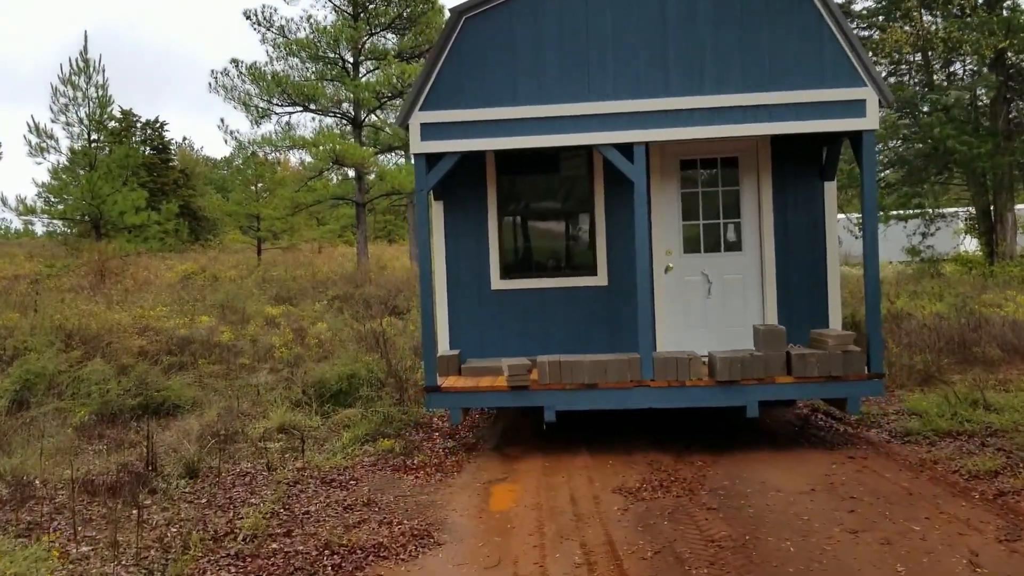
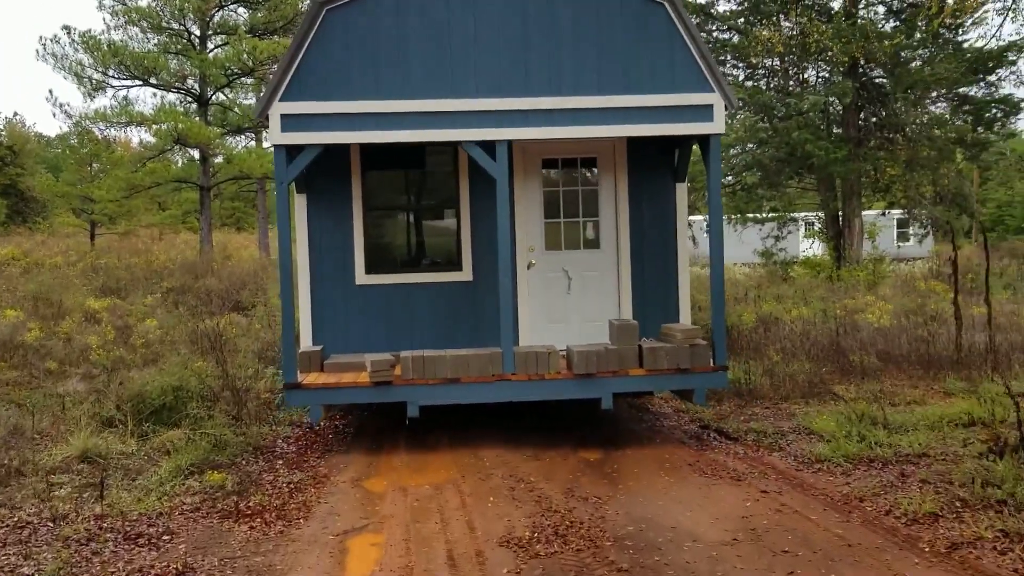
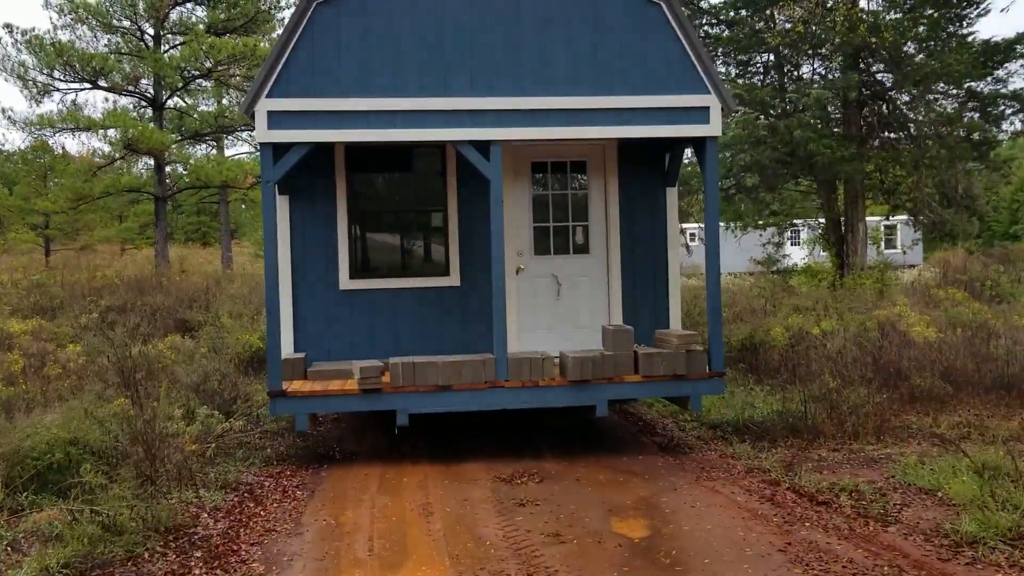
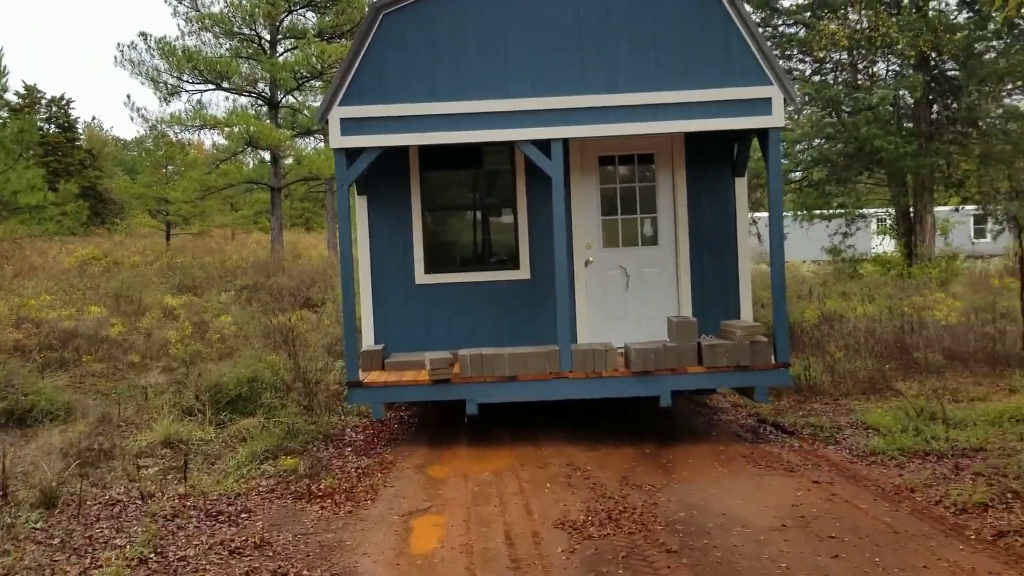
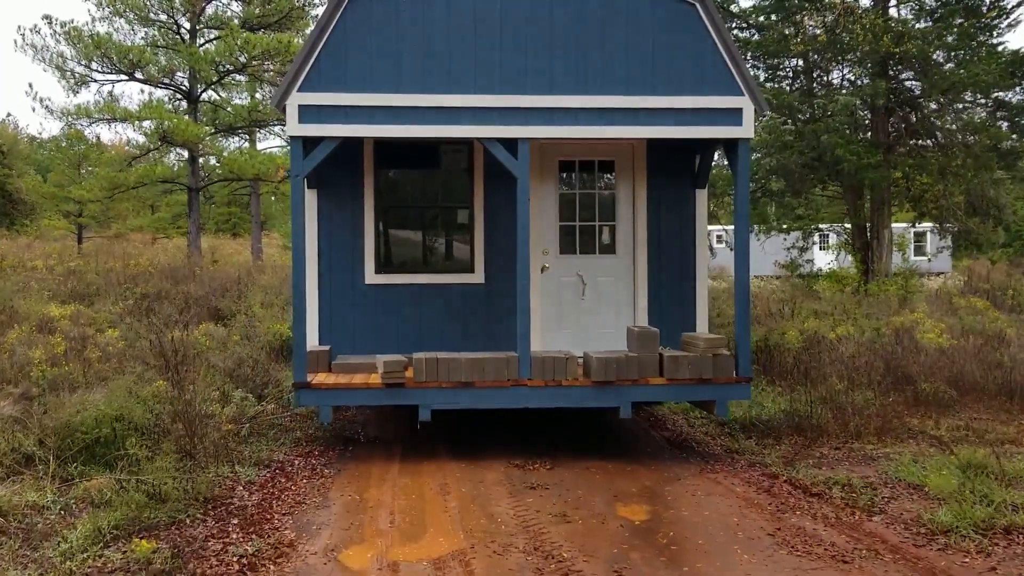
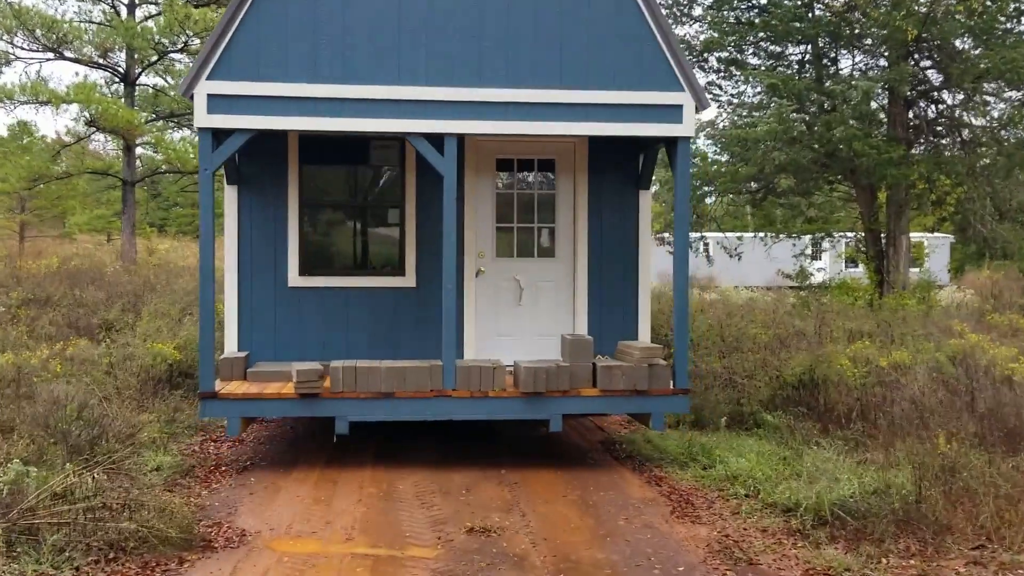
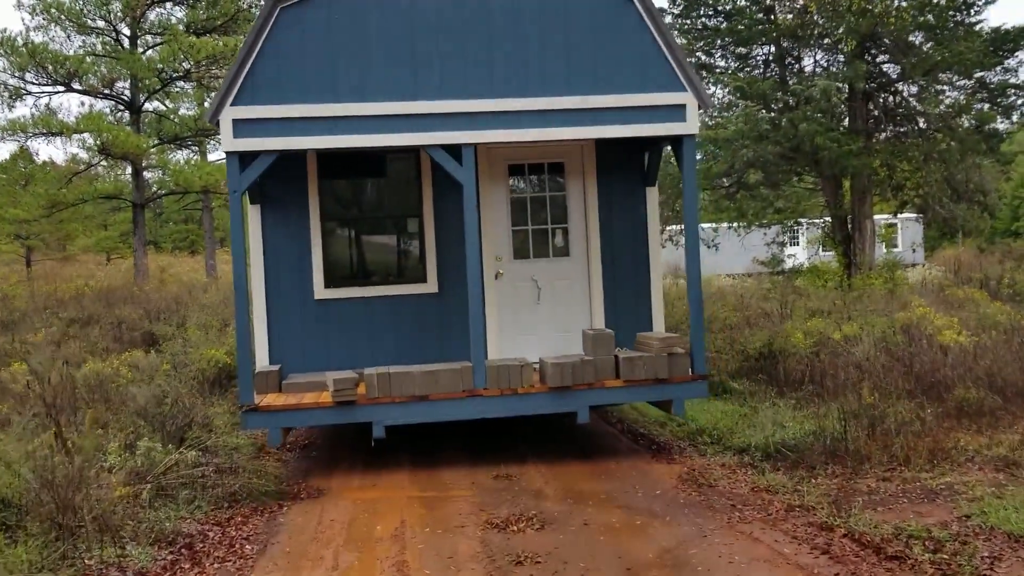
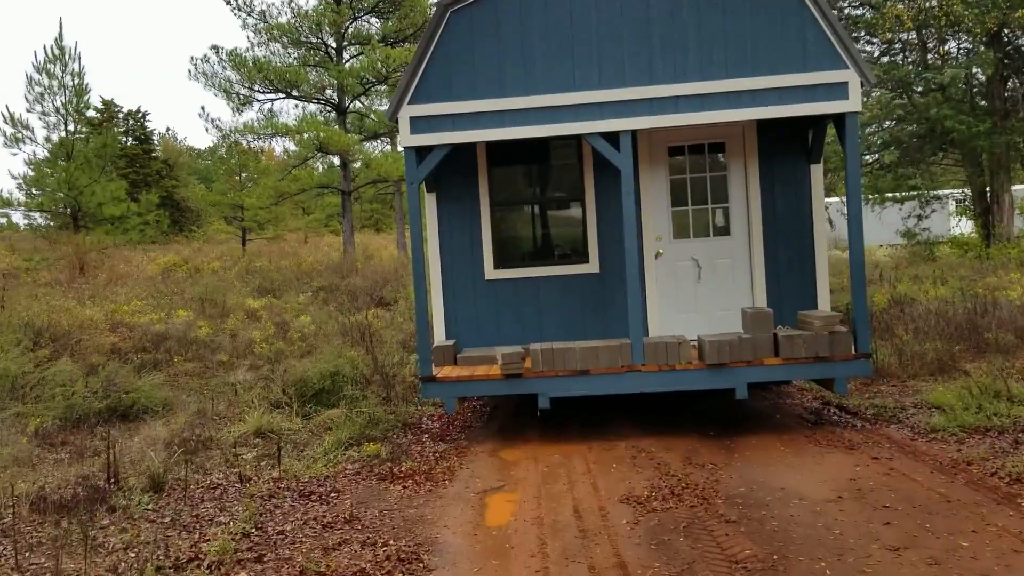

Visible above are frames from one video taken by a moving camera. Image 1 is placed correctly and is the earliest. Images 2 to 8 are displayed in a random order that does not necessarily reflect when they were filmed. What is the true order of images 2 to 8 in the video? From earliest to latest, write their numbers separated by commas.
8, 4, 2, 5, 3, 7, 6
